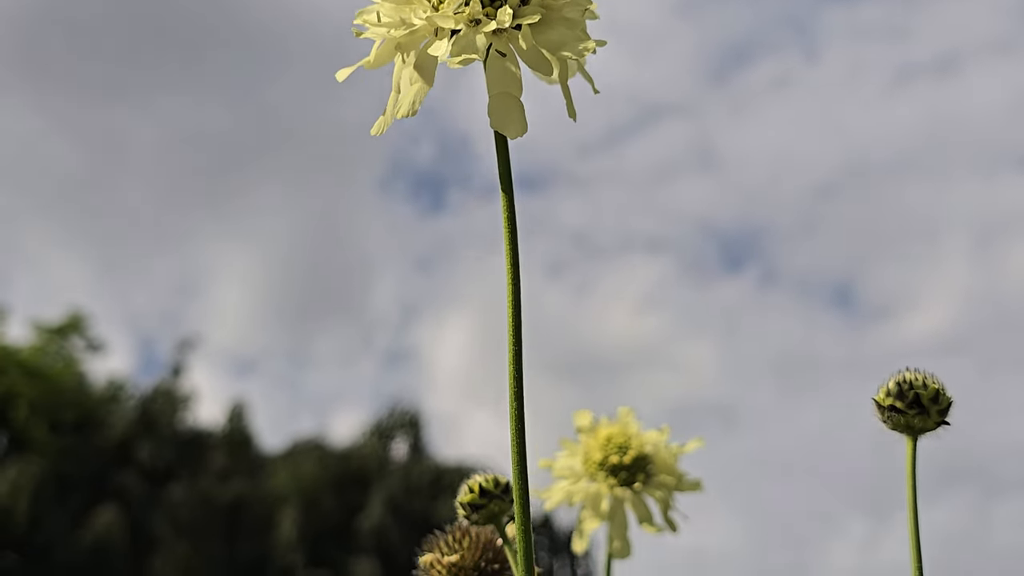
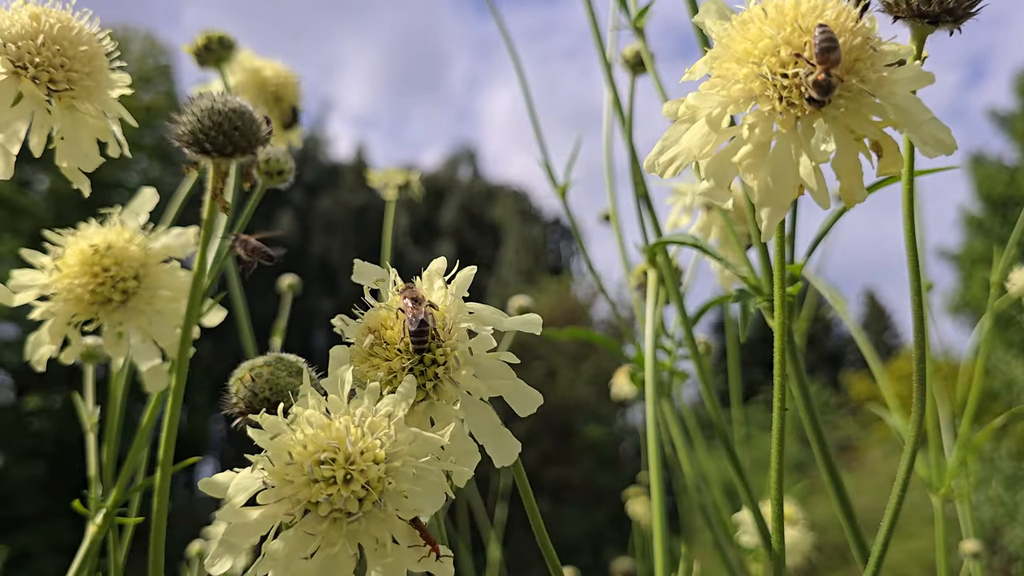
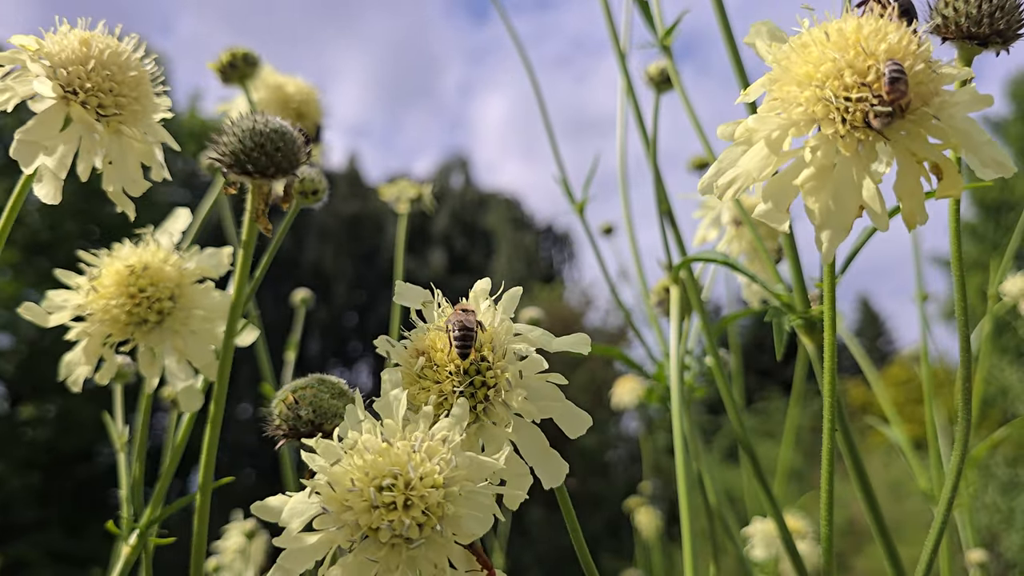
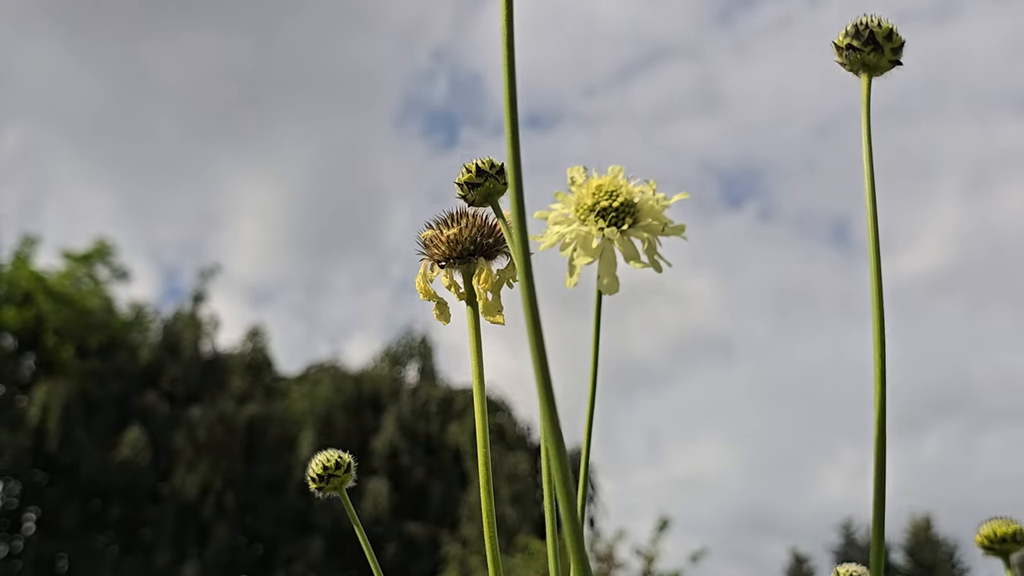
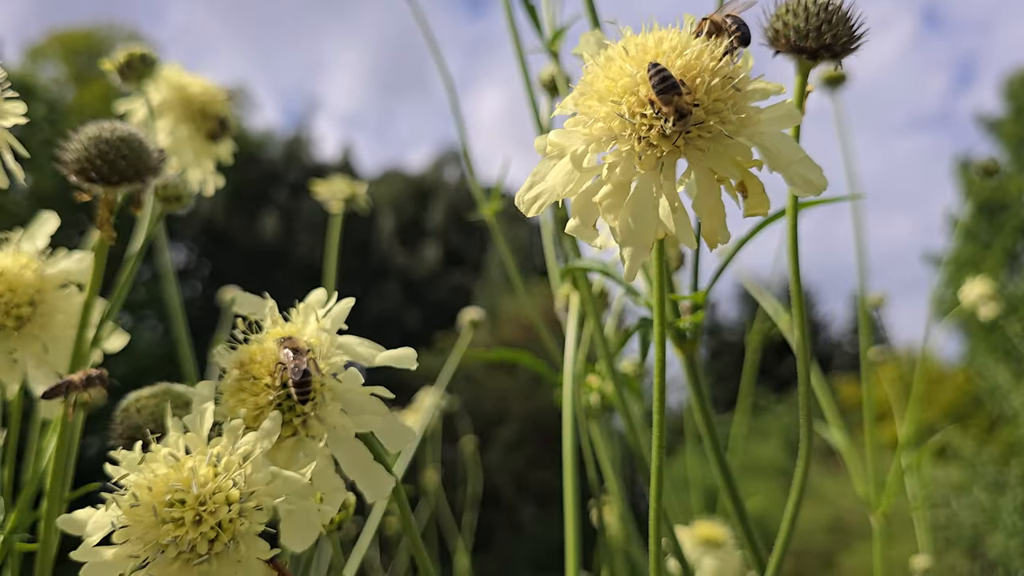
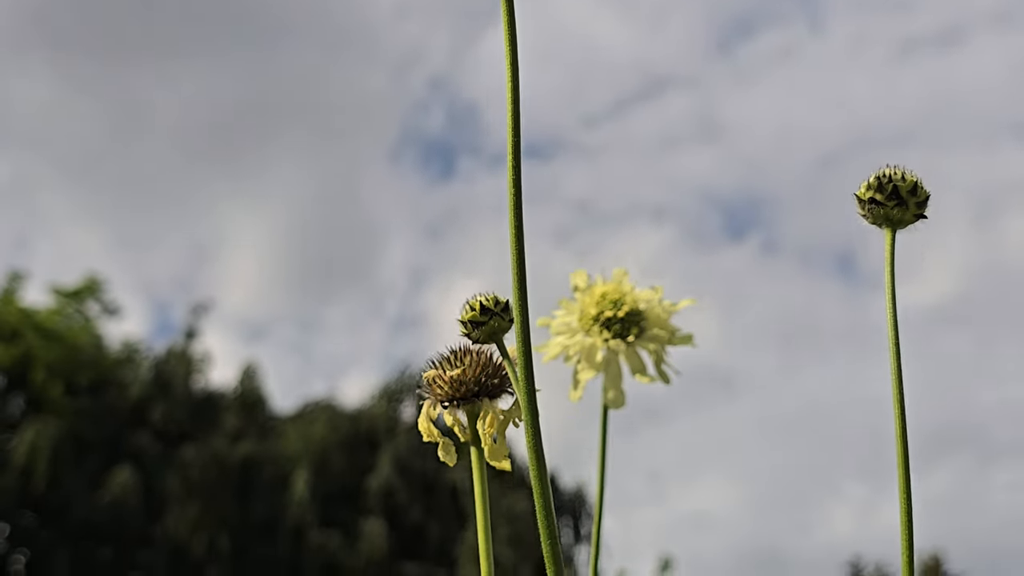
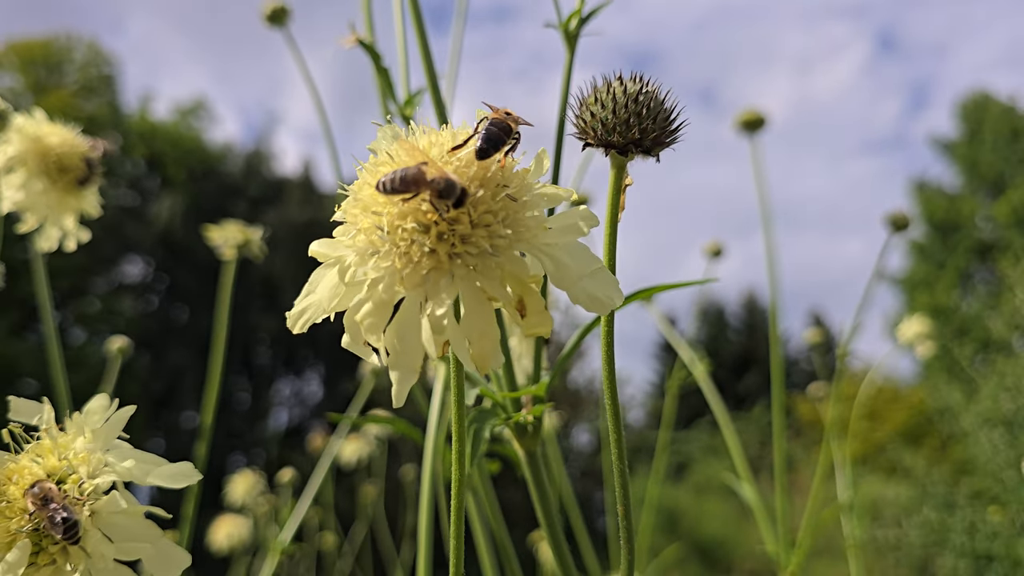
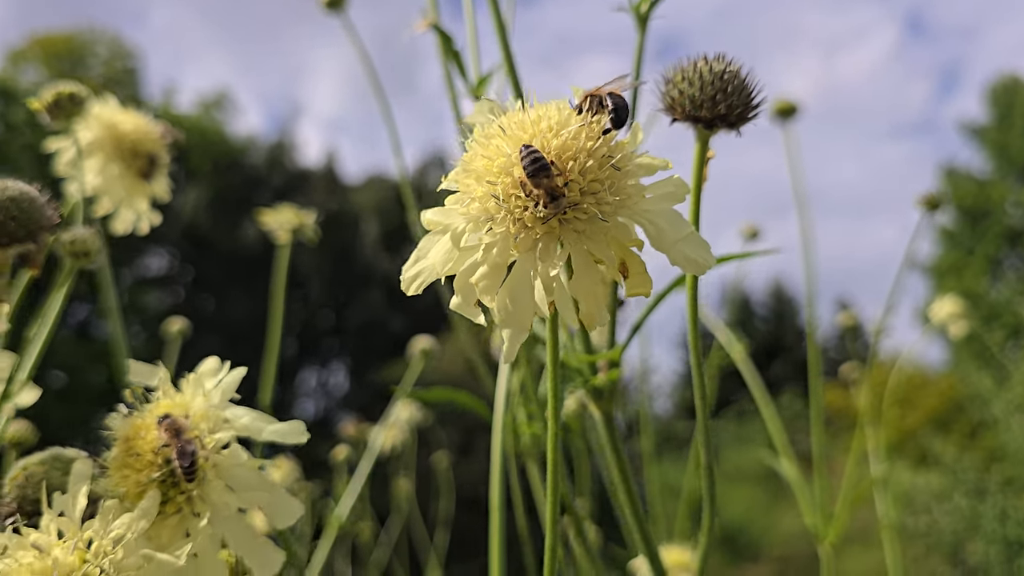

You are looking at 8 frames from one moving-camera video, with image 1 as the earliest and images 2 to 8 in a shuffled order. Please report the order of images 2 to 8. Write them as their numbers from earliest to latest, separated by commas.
6, 4, 7, 8, 5, 2, 3
